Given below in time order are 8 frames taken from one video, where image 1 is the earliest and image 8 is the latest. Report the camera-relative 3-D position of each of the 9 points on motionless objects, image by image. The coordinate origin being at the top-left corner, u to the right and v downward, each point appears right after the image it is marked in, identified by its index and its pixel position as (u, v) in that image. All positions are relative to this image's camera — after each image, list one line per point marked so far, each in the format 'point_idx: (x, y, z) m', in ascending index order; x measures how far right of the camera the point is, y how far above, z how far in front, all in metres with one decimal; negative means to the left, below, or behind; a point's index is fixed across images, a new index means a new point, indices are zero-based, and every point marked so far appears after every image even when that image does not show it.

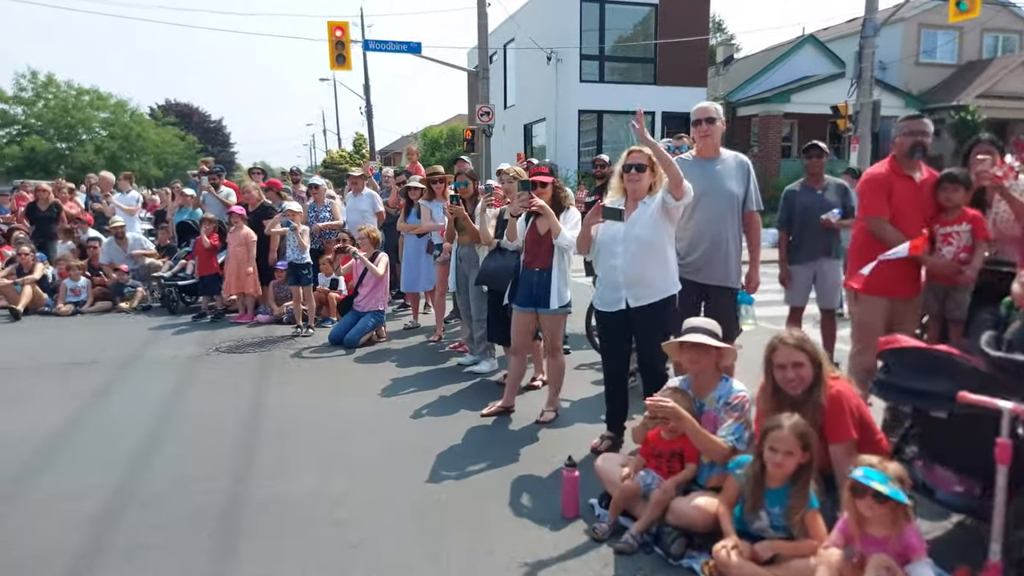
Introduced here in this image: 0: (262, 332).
0: (-3.1, -0.5, +8.9) m
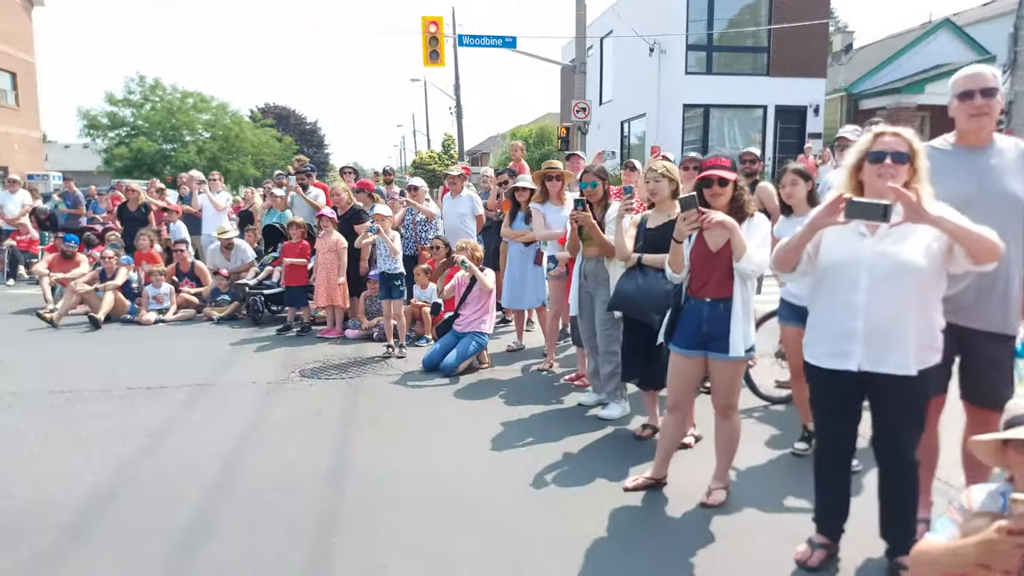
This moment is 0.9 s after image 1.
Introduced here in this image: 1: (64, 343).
0: (-1.8, -0.7, +7.9) m
1: (-5.3, -0.7, +8.5) m
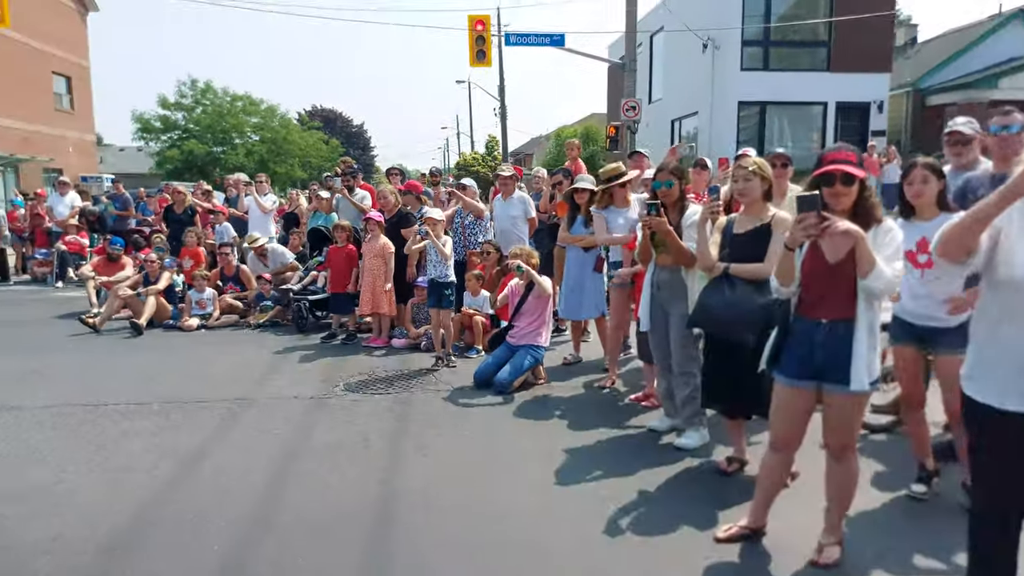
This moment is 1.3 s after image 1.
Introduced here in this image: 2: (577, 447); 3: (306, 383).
0: (-1.2, -0.8, +7.4) m
1: (-4.6, -0.7, +8.2) m
2: (+0.4, -1.1, +4.9) m
3: (-1.9, -0.9, +6.6) m
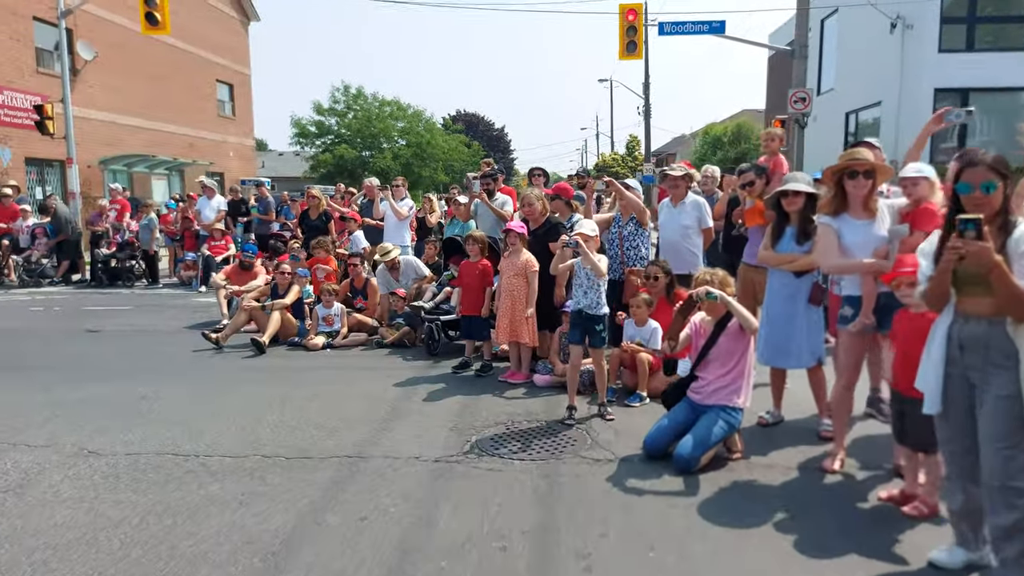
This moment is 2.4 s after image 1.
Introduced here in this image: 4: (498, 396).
0: (+0.2, -1.0, +6.0) m
1: (-3.0, -0.9, +7.4) m
2: (+1.4, -1.3, +3.2) m
3: (-0.6, -1.1, +5.3) m
4: (-0.1, -0.9, +6.4) m
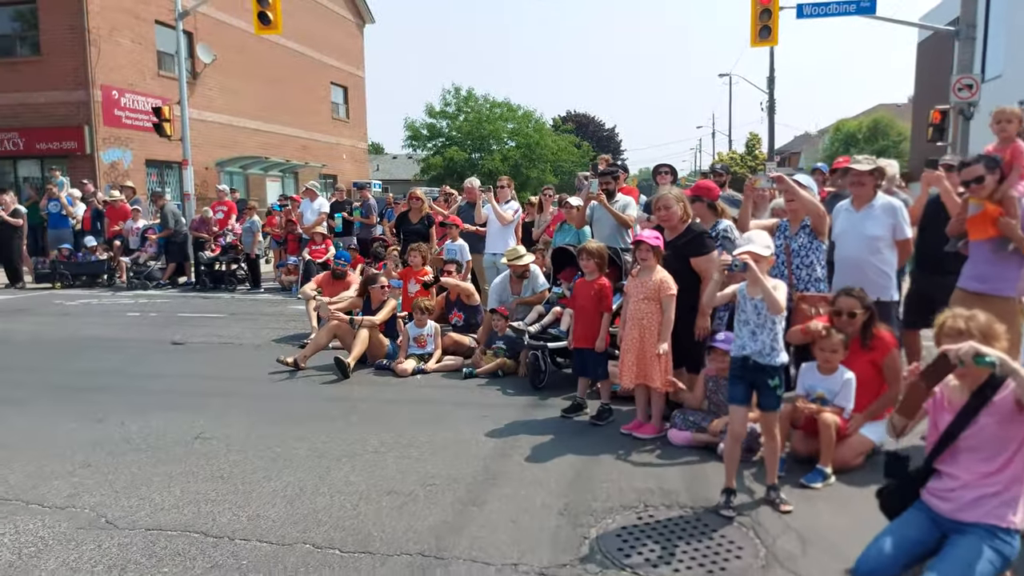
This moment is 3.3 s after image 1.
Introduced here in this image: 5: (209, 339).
0: (+1.0, -1.2, +4.5) m
1: (-1.9, -1.0, +6.4) m
2: (+1.7, -1.5, +1.5) m
3: (+0.1, -1.3, +3.9) m
4: (+0.8, -1.1, +4.9) m
5: (-4.0, -0.7, +9.6) m
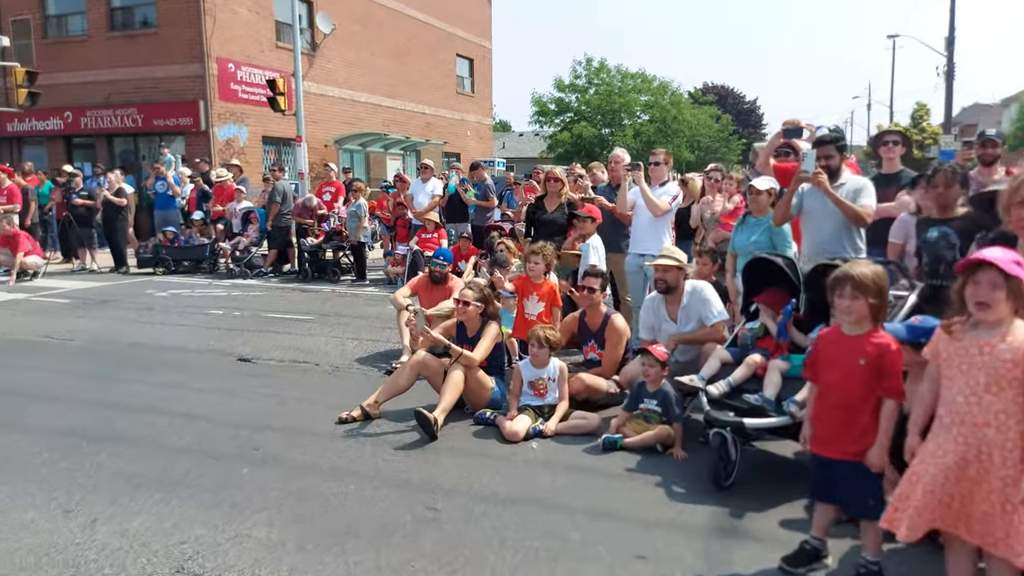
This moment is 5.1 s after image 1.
0: (+1.6, -1.5, +1.9) m
1: (-1.0, -1.2, +4.3) m
2: (+1.8, -1.9, -1.1) m
3: (+0.6, -1.6, +1.5) m
4: (+1.4, -1.4, +2.3) m
5: (-2.4, -0.7, +7.8) m
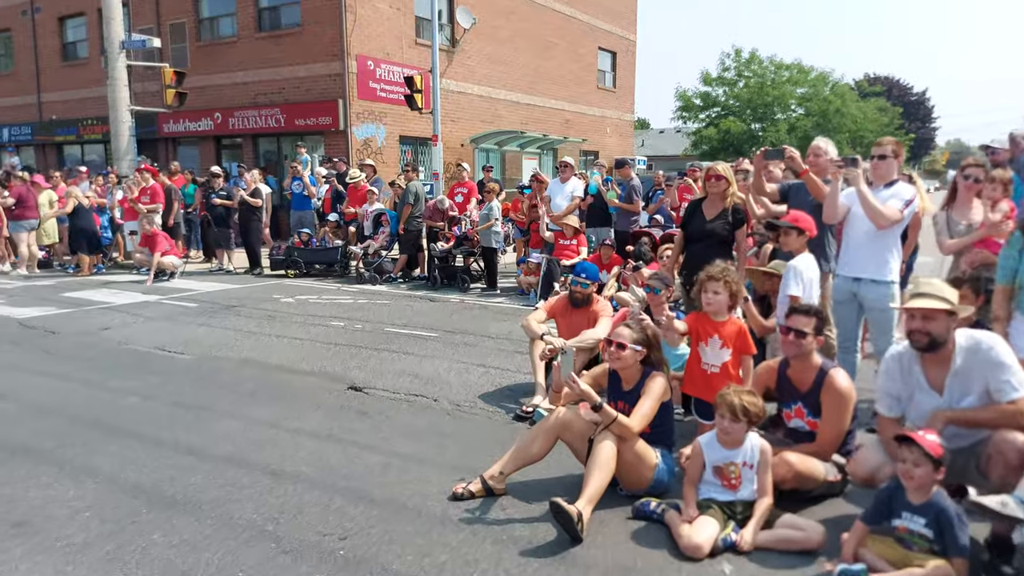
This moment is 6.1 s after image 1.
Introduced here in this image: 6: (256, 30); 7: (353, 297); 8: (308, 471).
0: (+1.9, -1.8, +0.1) m
1: (-0.2, -1.4, +2.9) m
2: (+1.5, -2.2, -2.8) m
3: (+0.8, -1.8, -0.1) m
4: (+1.8, -1.7, +0.6) m
5: (-1.0, -0.8, +6.7) m
6: (-7.1, +7.1, +20.0) m
7: (-2.6, -0.1, +11.6) m
8: (-1.3, -1.1, +4.5) m
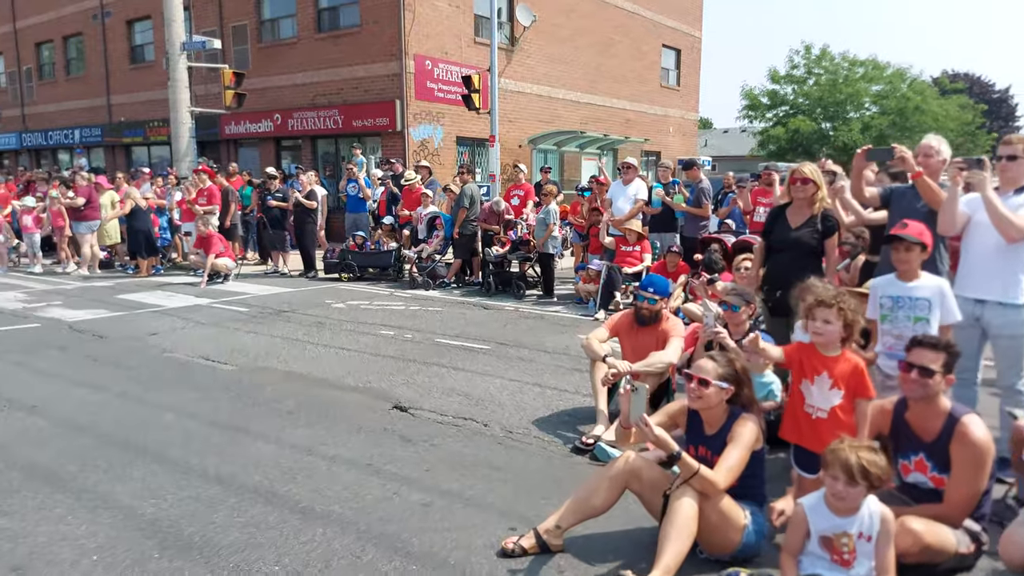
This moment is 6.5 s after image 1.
0: (+1.9, -1.9, -0.6) m
1: (0.0, -1.5, +2.4) m
2: (+1.2, -2.3, -3.5) m
3: (+0.8, -1.9, -0.7) m
4: (+1.8, -1.8, -0.1) m
5: (-0.5, -0.9, +6.2) m
6: (-5.4, +7.1, +19.9) m
7: (-1.7, -0.2, +11.2) m
8: (-0.9, -1.2, +4.0) m
